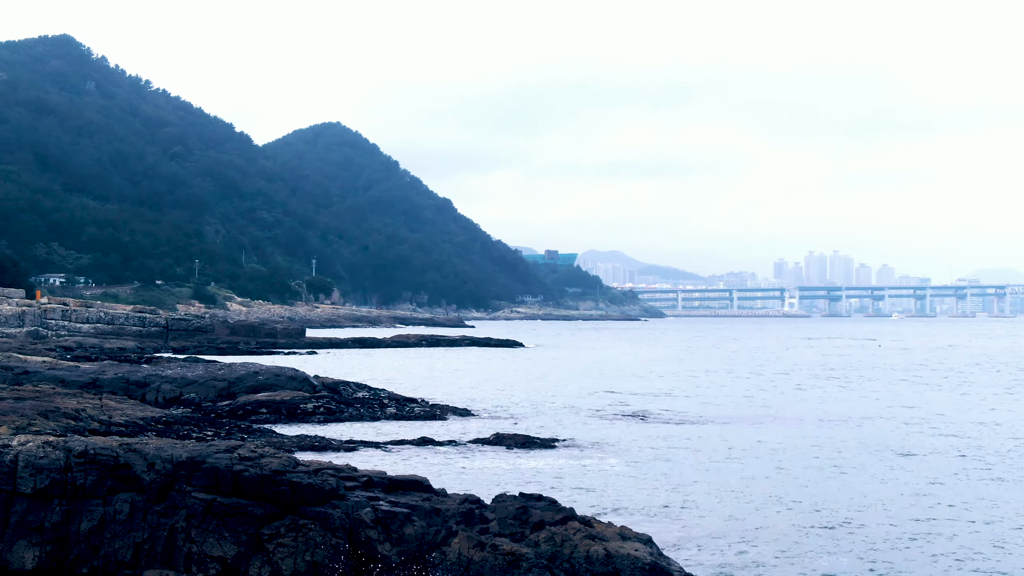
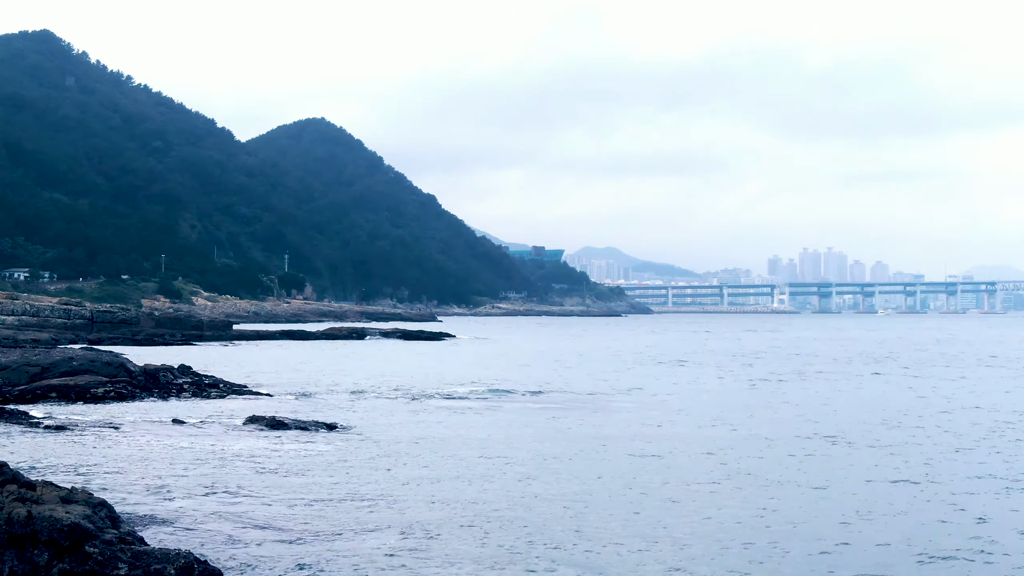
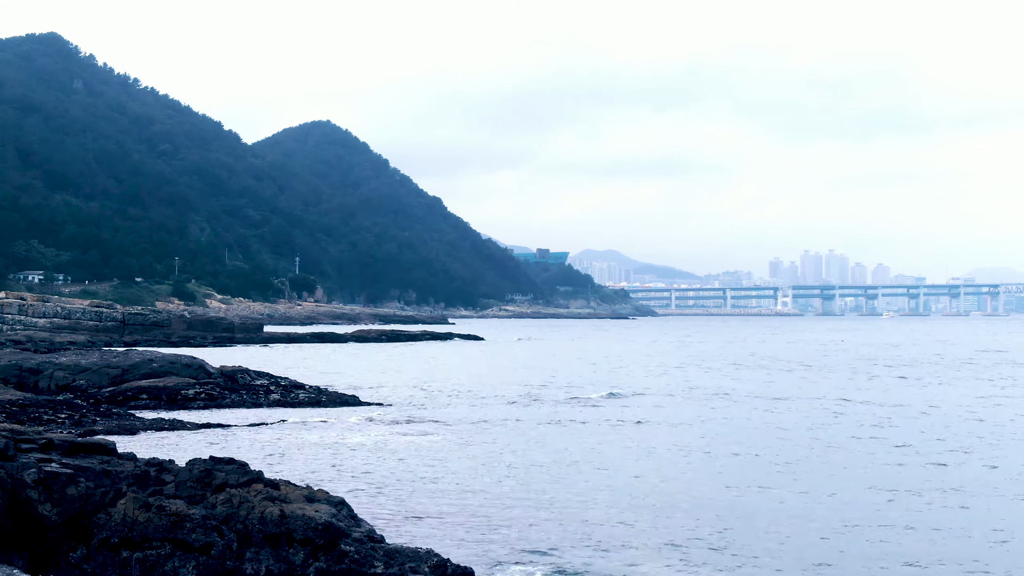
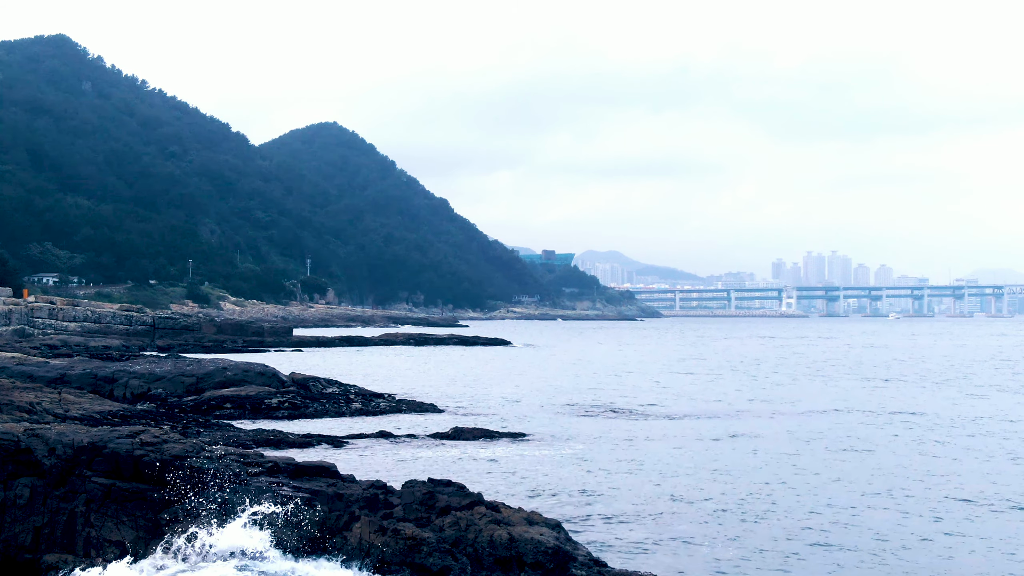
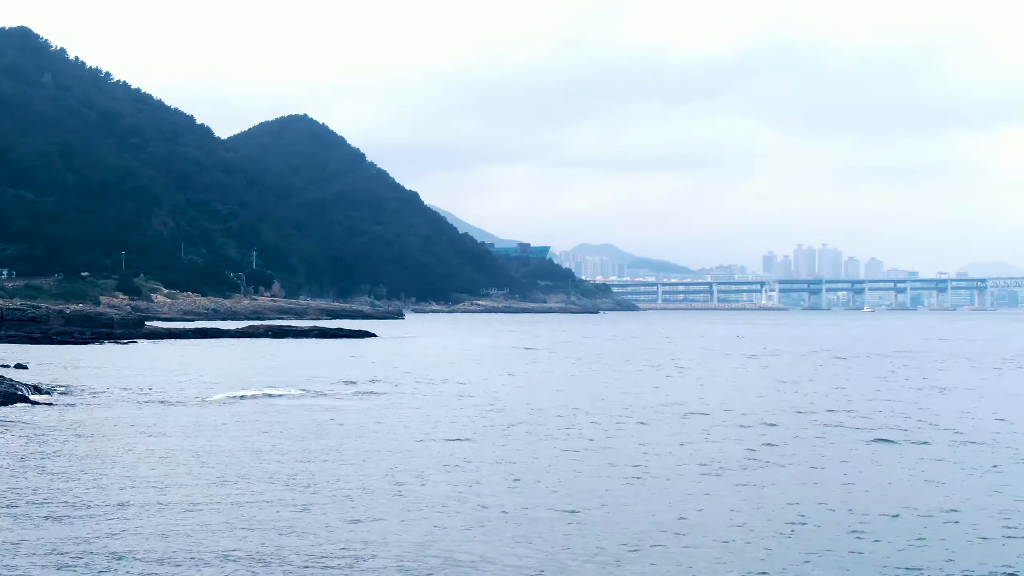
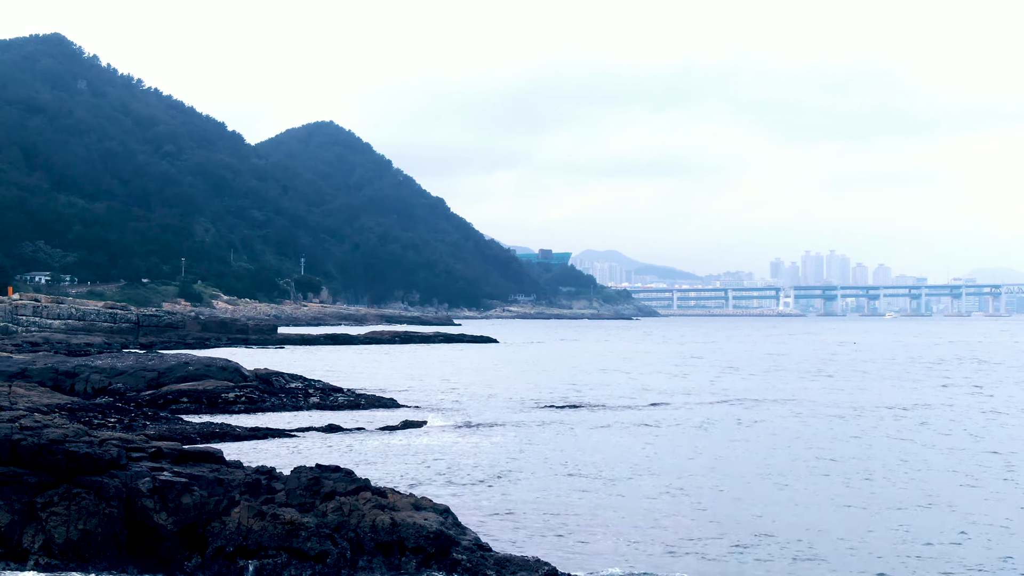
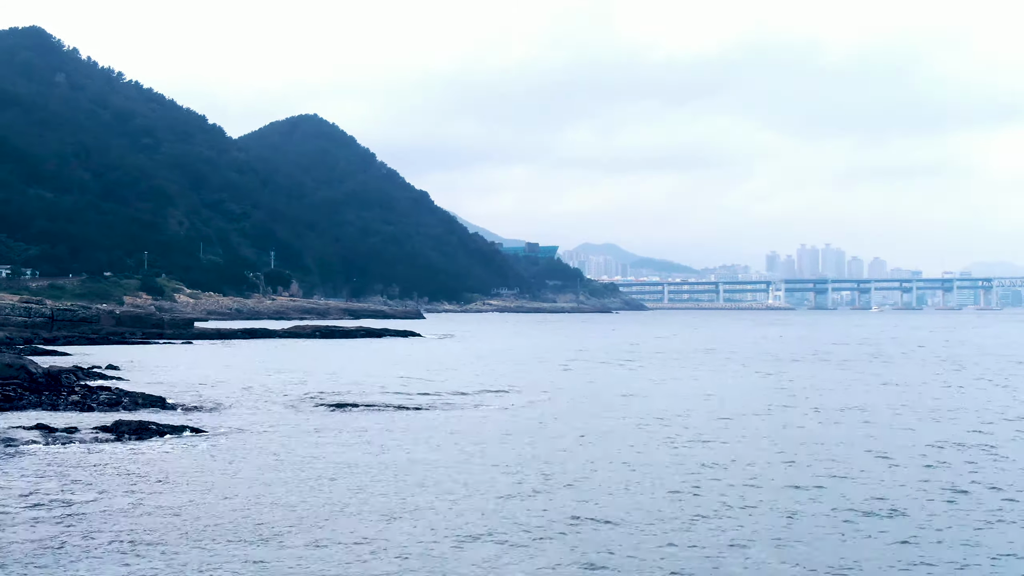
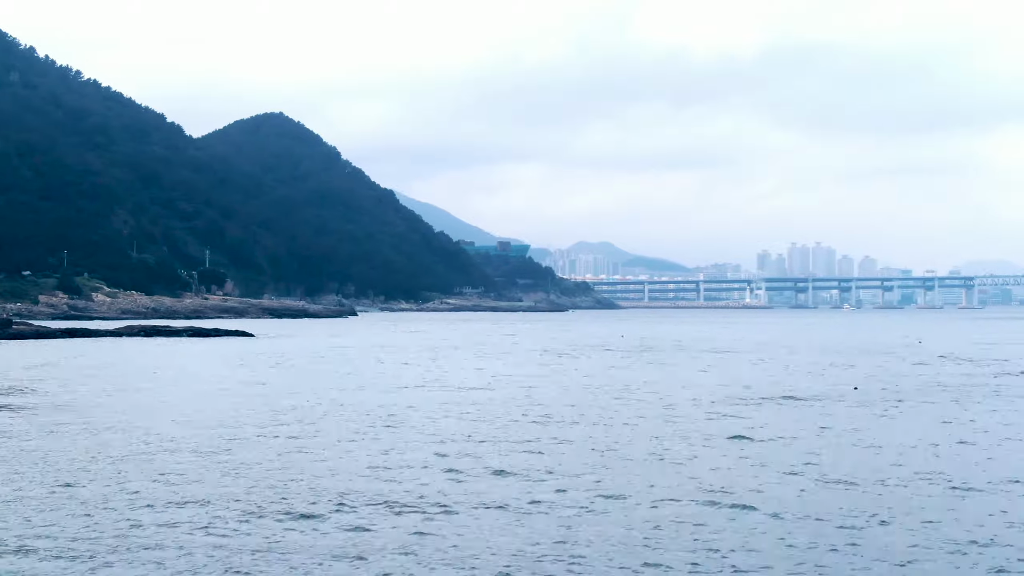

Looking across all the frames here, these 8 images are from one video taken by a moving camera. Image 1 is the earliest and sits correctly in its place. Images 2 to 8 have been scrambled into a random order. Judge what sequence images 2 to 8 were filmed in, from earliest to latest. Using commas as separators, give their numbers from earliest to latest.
4, 6, 3, 2, 7, 5, 8
